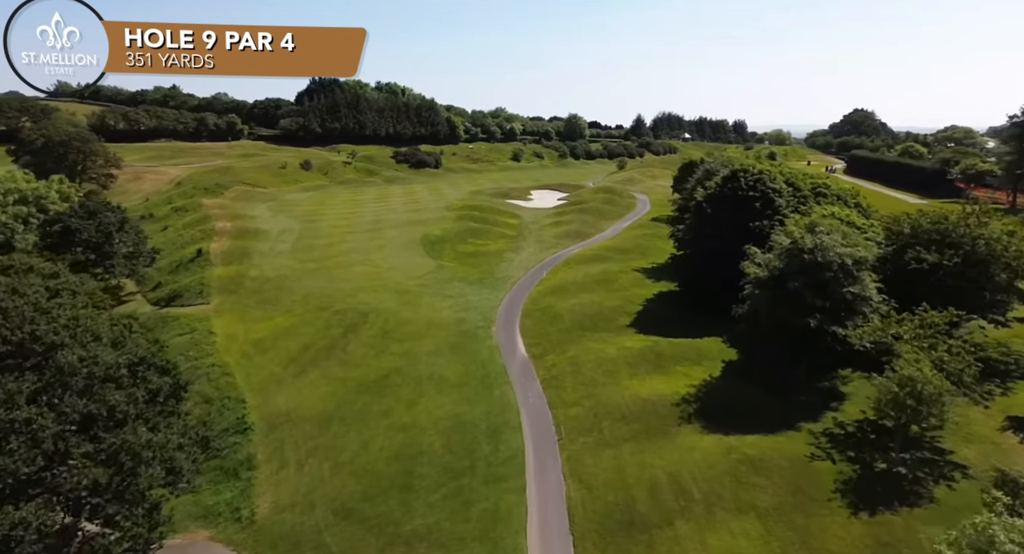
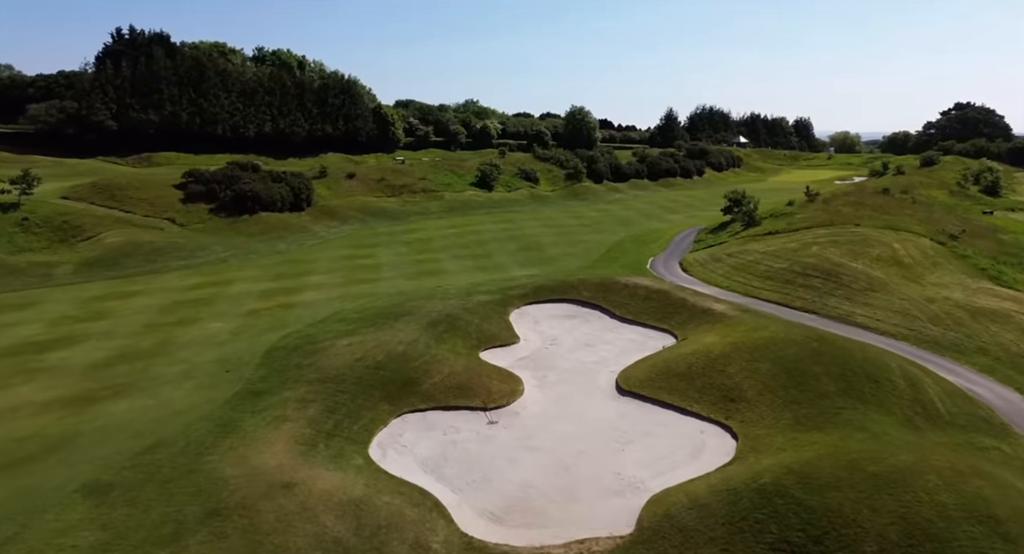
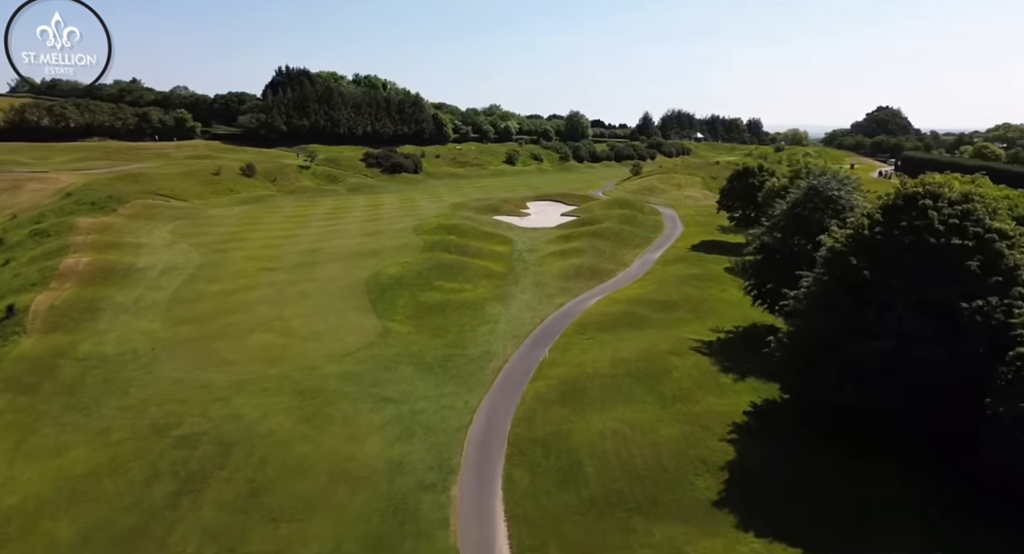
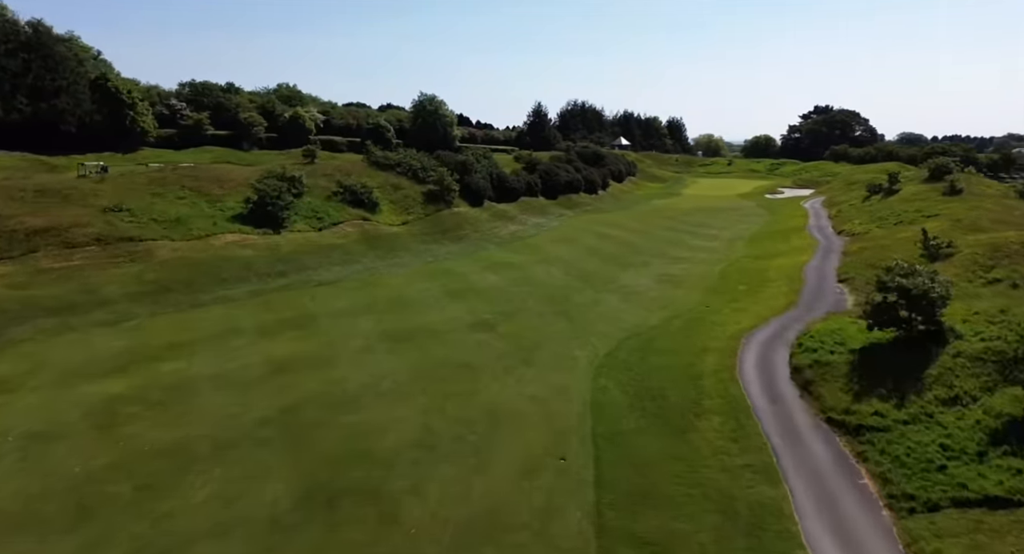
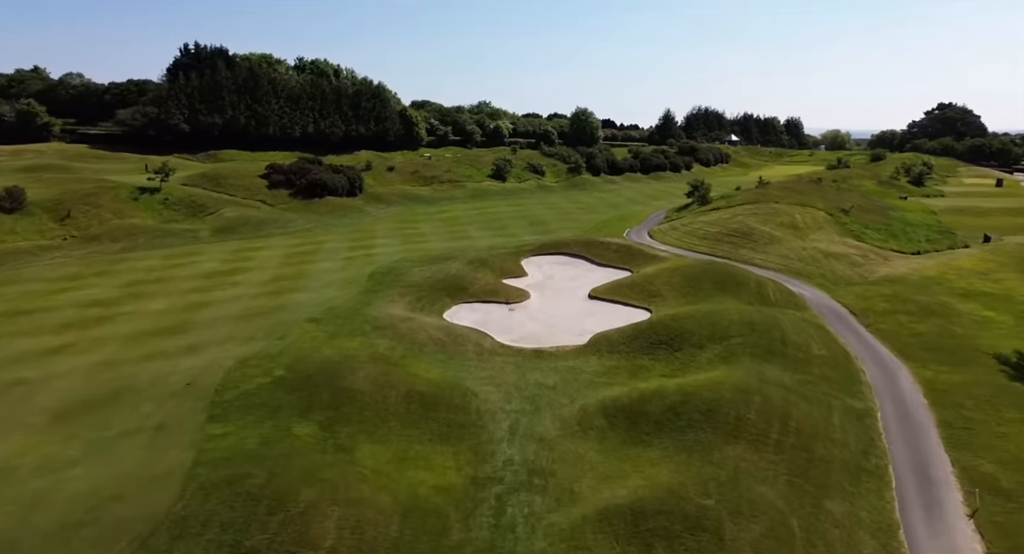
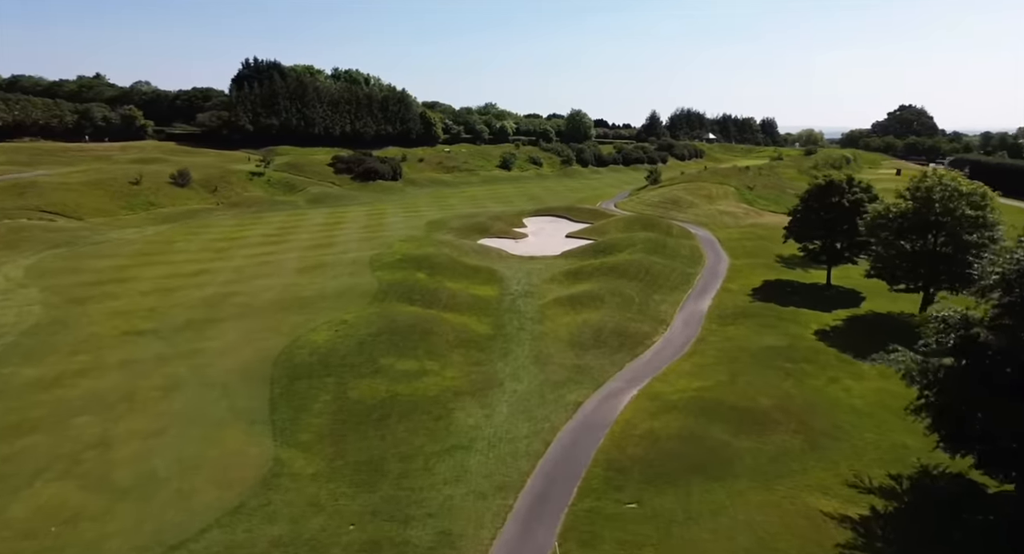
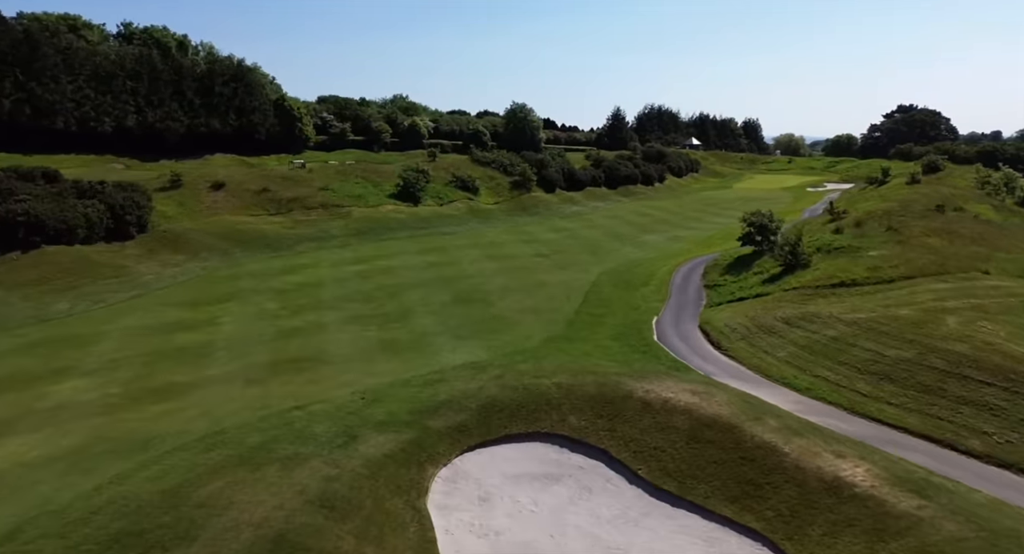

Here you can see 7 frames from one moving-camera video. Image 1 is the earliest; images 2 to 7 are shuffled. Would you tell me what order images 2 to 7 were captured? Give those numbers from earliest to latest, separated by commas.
3, 6, 5, 2, 7, 4
